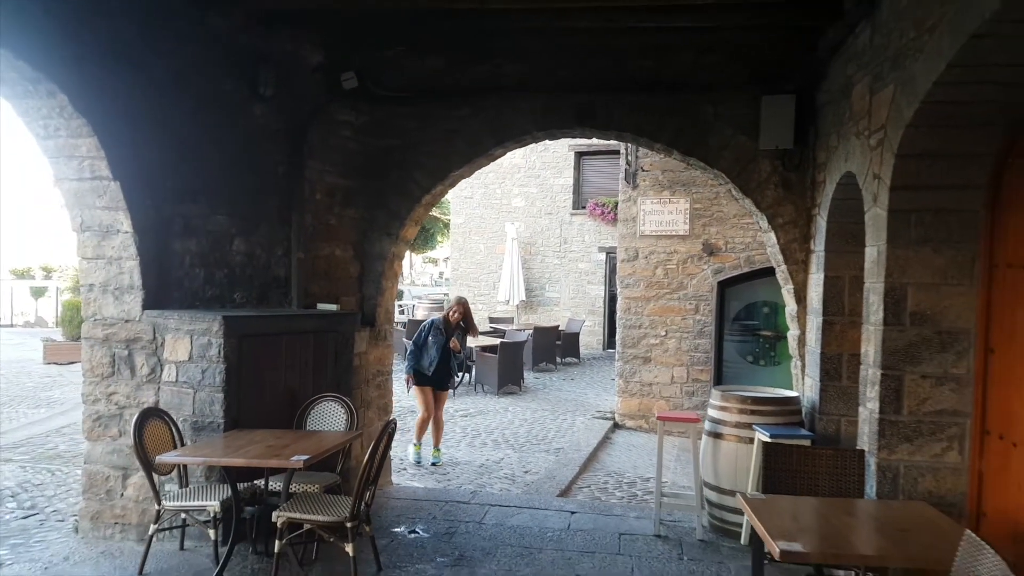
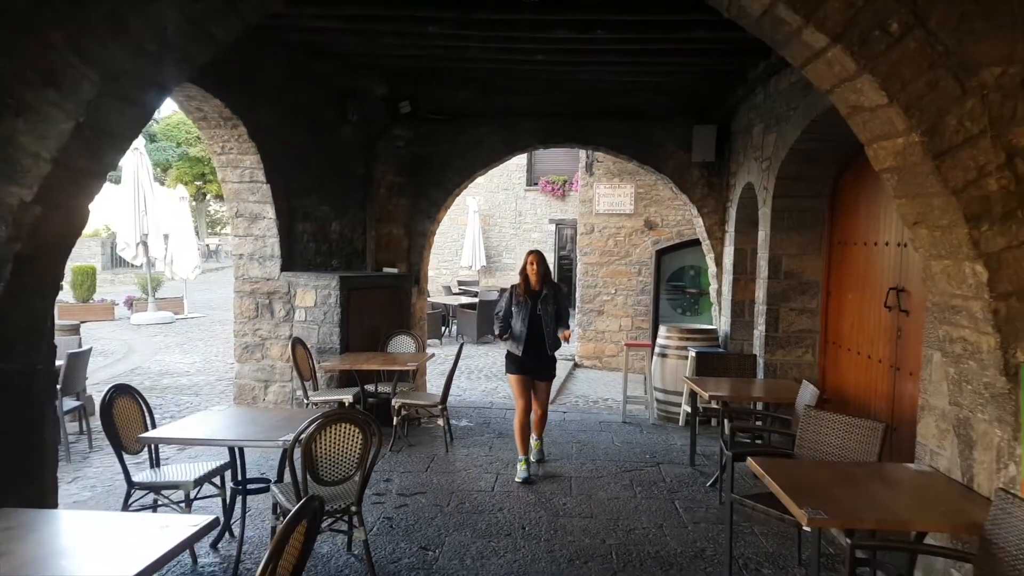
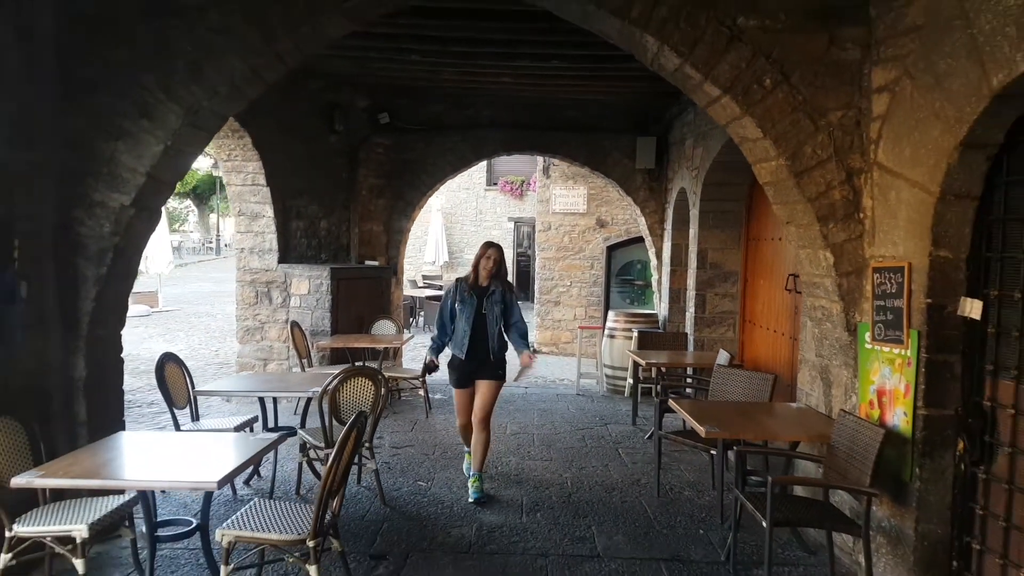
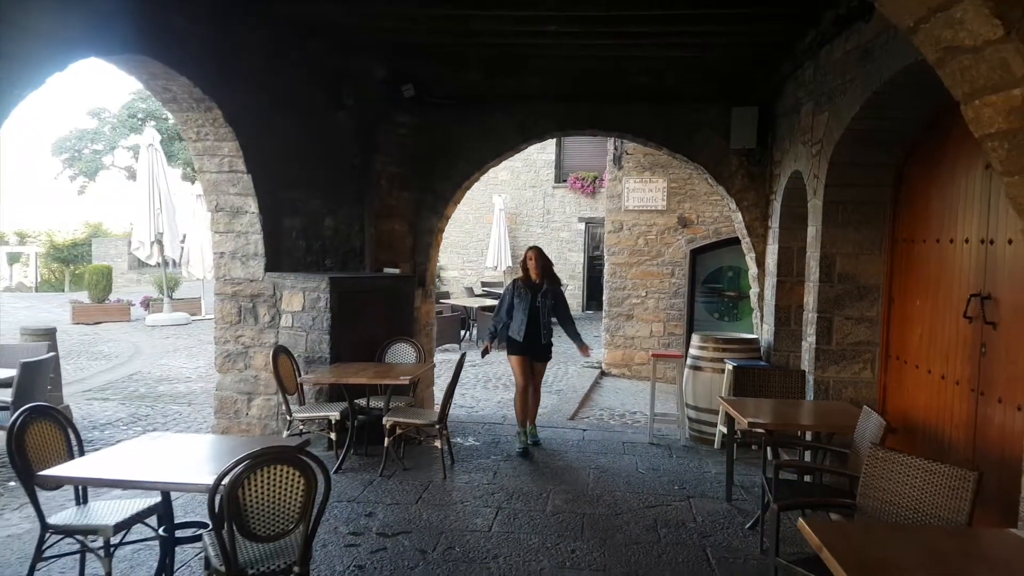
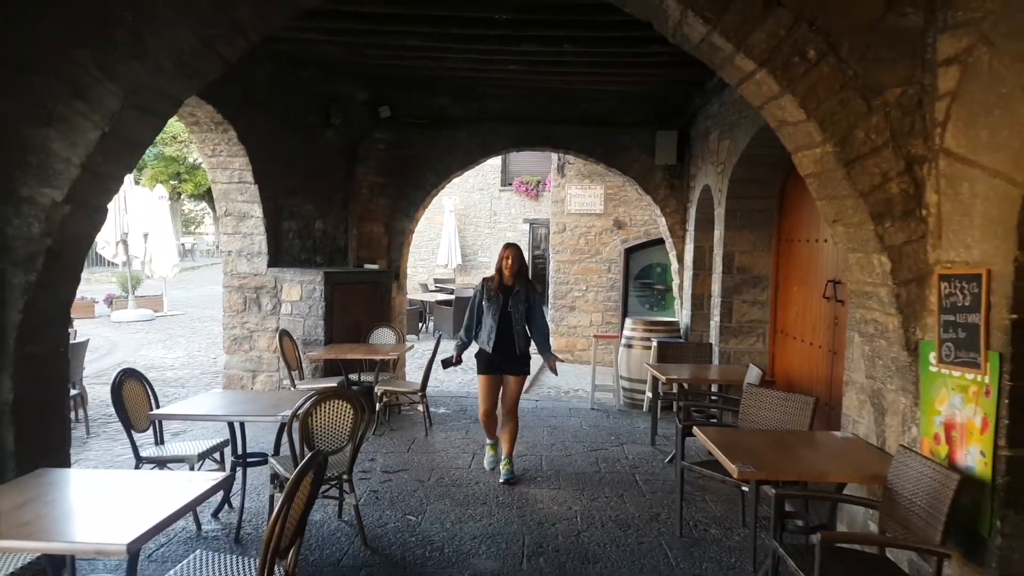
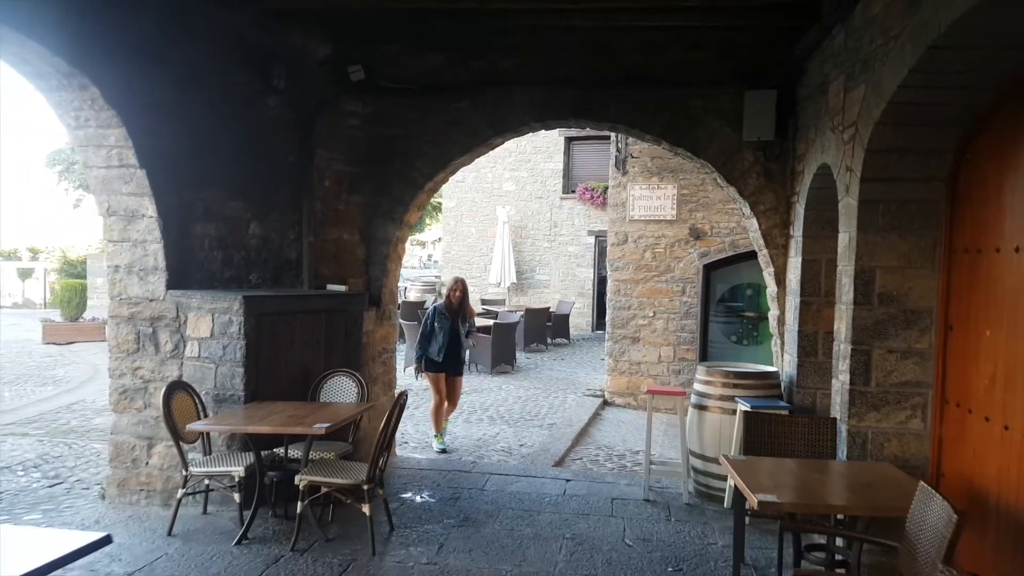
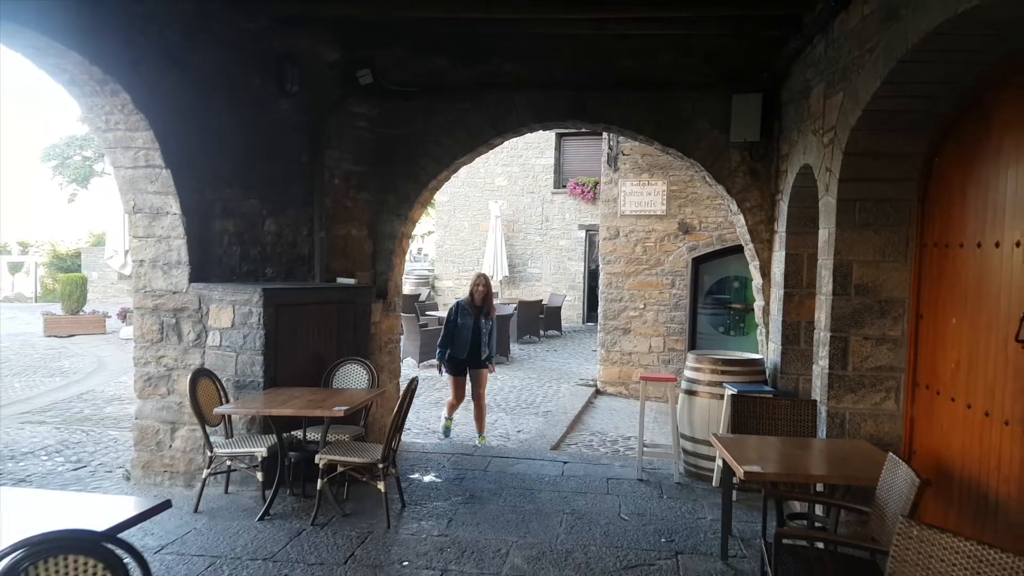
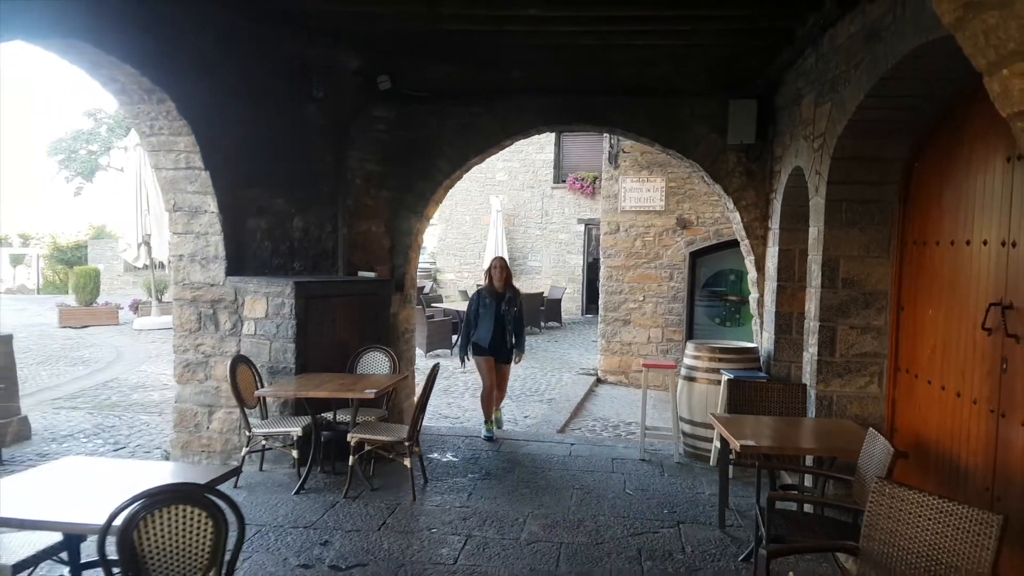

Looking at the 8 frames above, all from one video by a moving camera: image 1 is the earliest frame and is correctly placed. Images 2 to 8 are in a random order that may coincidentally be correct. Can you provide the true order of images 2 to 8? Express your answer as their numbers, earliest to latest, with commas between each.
6, 7, 8, 4, 2, 5, 3
